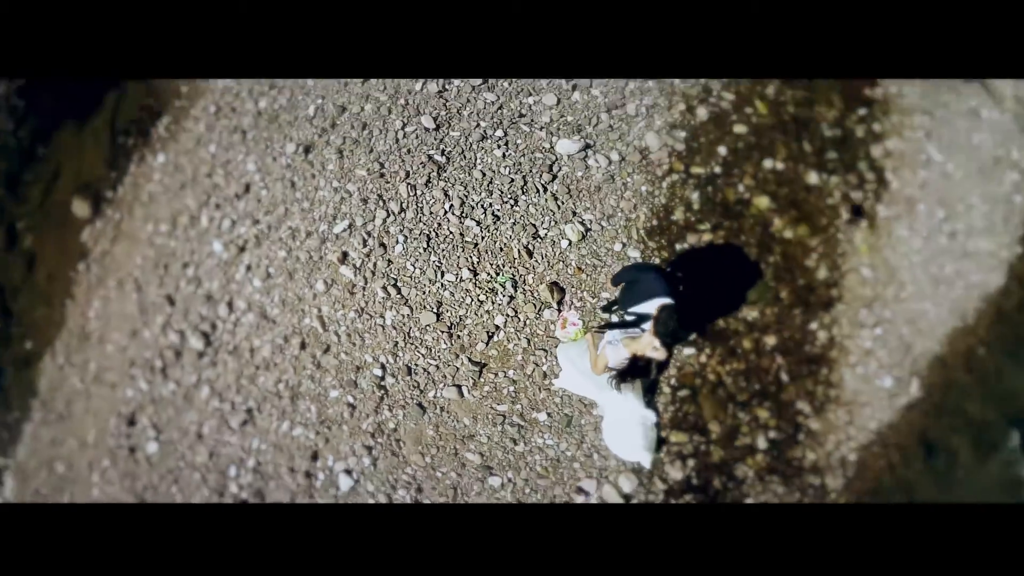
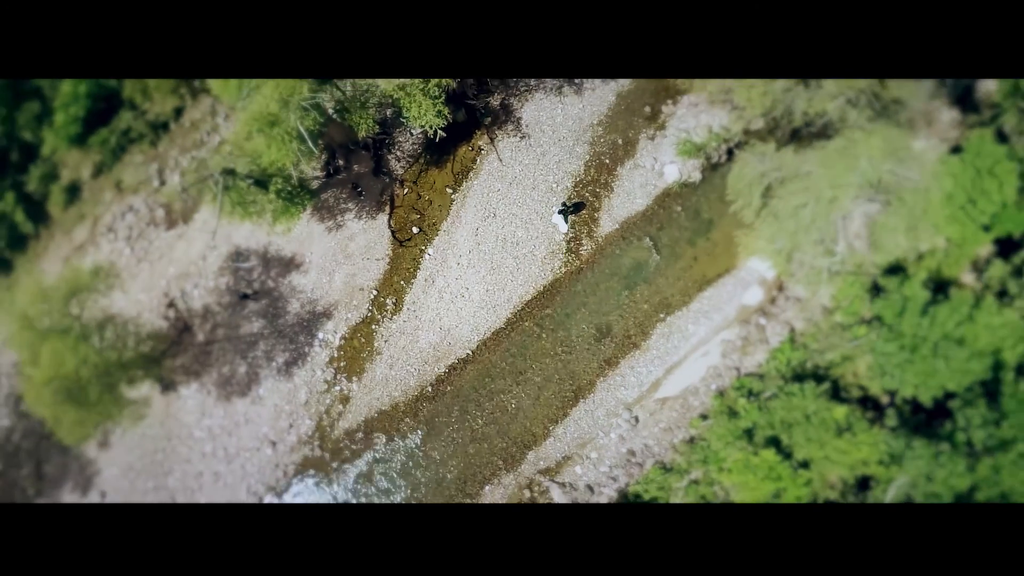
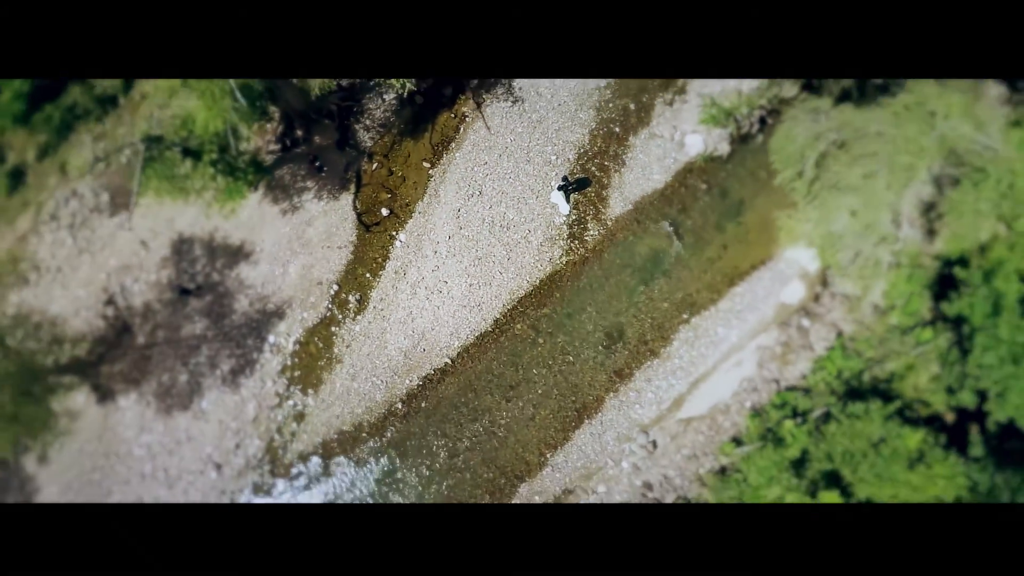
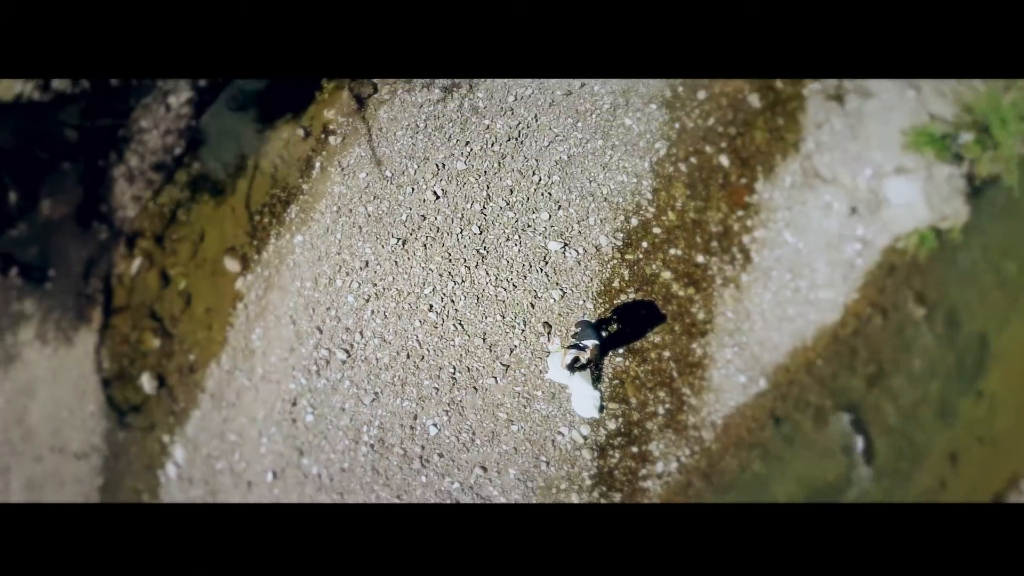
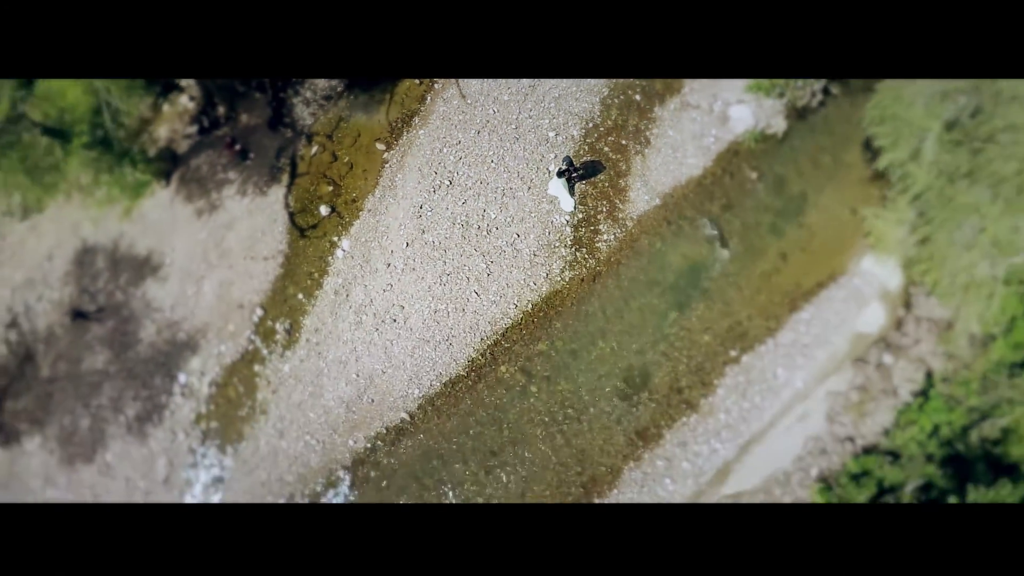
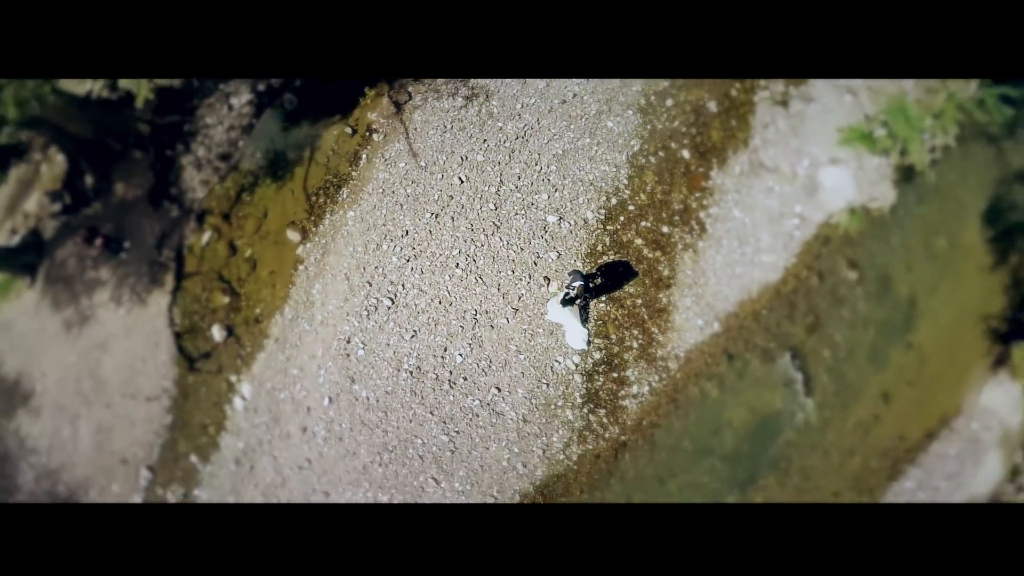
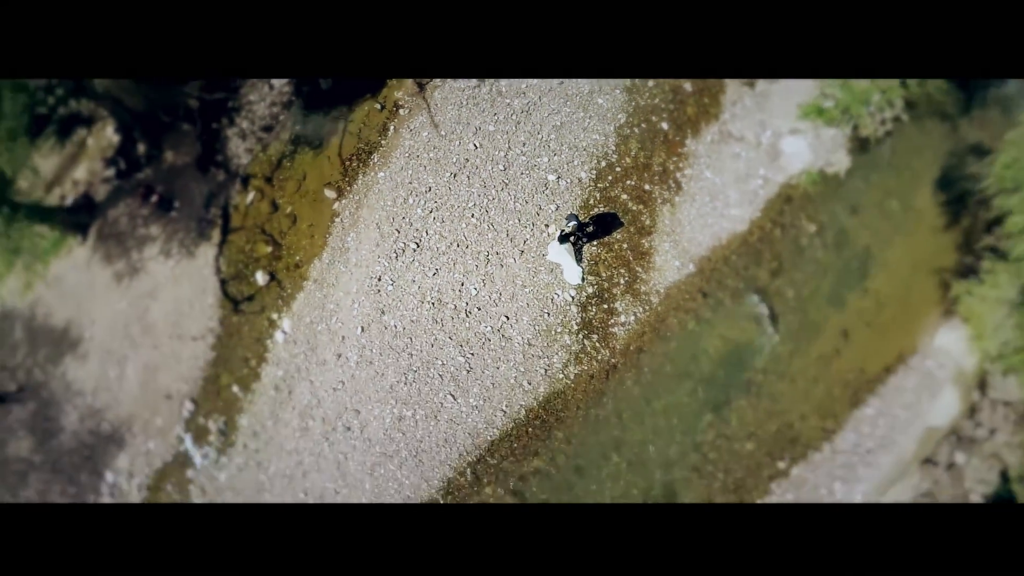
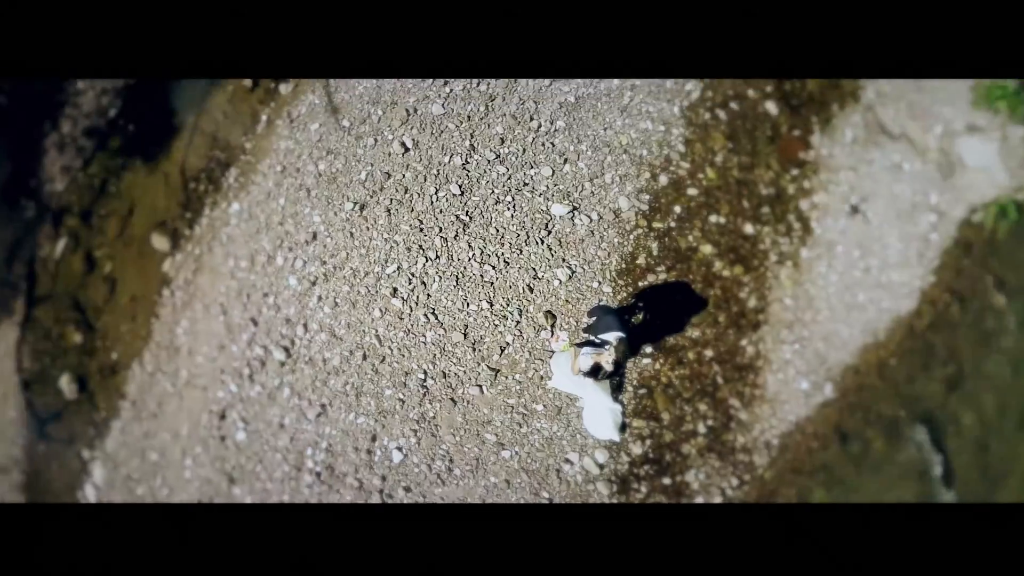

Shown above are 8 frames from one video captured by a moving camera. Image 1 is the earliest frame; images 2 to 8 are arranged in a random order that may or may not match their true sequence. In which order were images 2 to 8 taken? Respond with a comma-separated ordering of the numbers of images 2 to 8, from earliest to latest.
8, 4, 6, 7, 5, 3, 2
